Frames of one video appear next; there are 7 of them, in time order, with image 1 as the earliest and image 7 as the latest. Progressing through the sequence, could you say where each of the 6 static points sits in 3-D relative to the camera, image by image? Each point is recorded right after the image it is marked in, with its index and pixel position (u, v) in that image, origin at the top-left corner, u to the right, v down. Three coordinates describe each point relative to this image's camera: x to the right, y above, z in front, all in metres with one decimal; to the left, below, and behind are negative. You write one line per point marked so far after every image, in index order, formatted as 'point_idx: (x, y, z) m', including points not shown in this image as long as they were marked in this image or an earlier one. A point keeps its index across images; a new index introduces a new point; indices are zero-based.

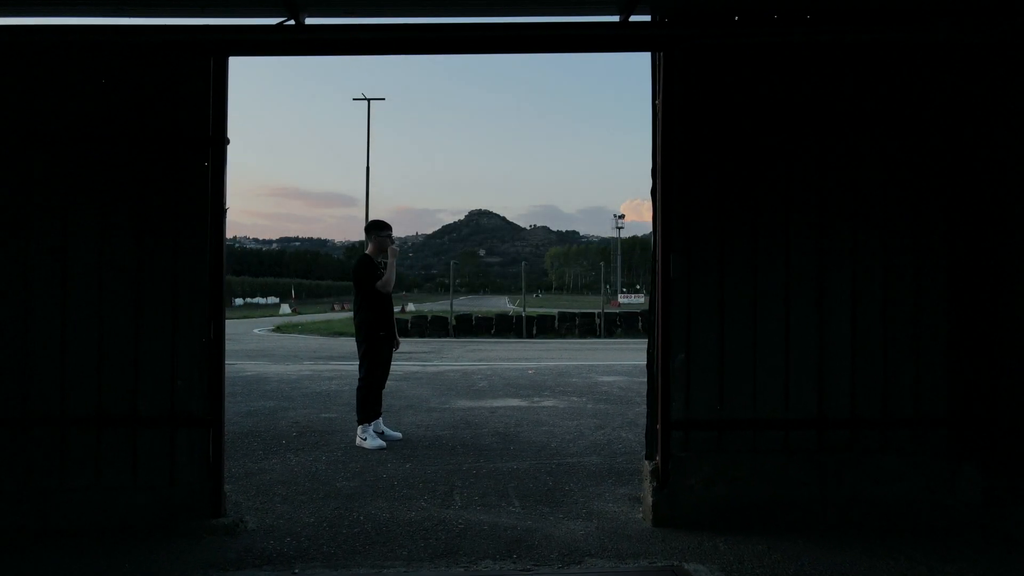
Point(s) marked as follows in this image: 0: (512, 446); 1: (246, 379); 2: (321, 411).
0: (0.0, -1.3, +5.2) m
1: (-4.0, -1.4, +9.8) m
2: (-2.0, -1.3, +6.9) m
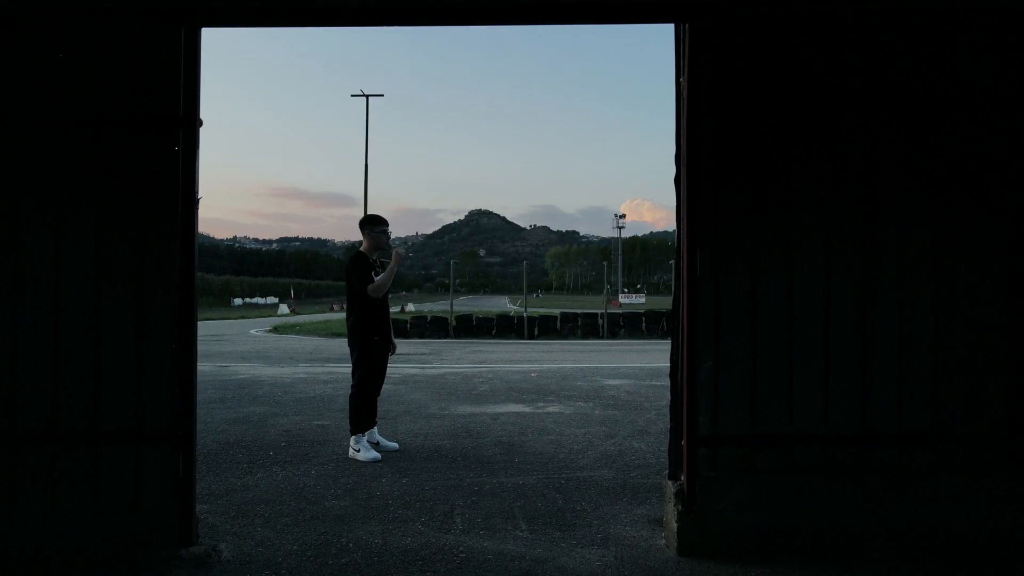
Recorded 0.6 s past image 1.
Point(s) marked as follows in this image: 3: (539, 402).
0: (0.0, -1.3, +4.8) m
1: (-3.9, -1.4, +9.4) m
2: (-2.0, -1.3, +6.5) m
3: (+0.3, -1.3, +7.7) m
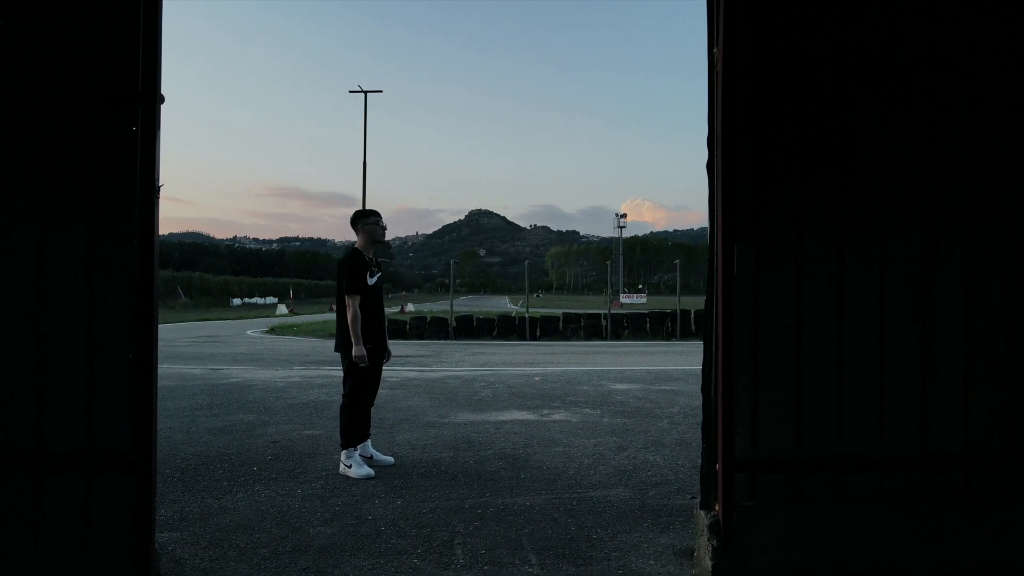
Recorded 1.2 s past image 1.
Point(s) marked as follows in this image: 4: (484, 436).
0: (+0.1, -1.3, +4.4) m
1: (-3.9, -1.4, +9.0) m
2: (-1.9, -1.3, +6.1) m
3: (+0.4, -1.3, +7.3) m
4: (-0.2, -1.3, +5.8) m
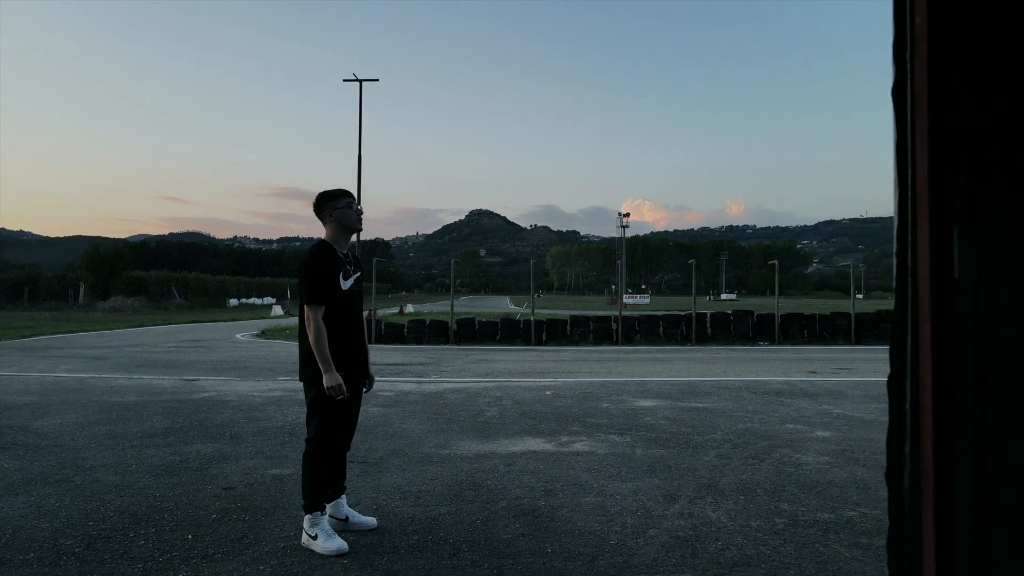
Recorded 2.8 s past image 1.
0: (+0.2, -1.3, +3.3) m
1: (-3.8, -1.4, +7.9) m
2: (-1.8, -1.3, +5.0) m
3: (+0.5, -1.4, +6.2) m
4: (-0.1, -1.3, +4.6) m
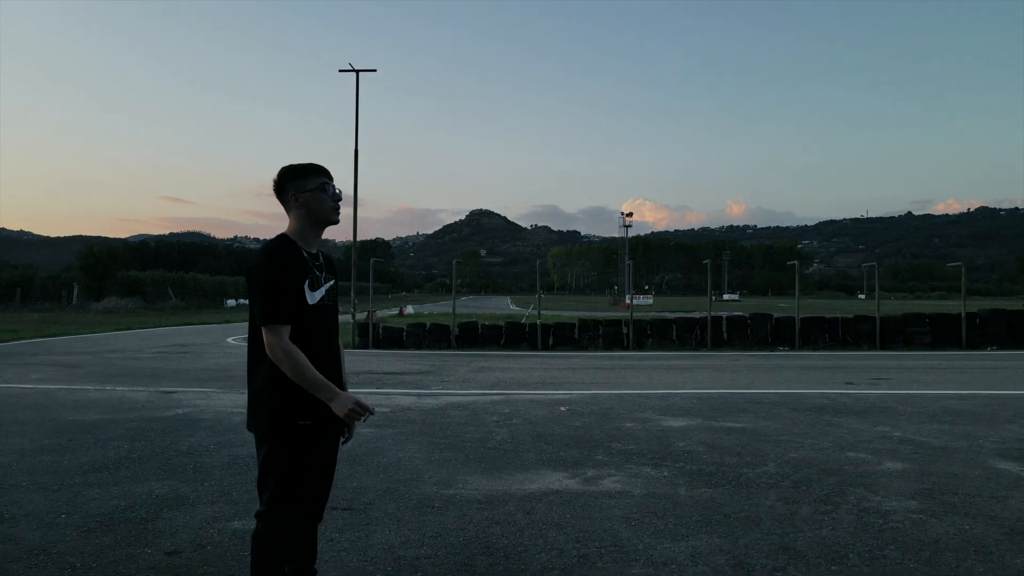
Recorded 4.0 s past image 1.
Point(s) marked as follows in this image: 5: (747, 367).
0: (+0.3, -1.3, +2.3) m
1: (-3.6, -1.5, +7.0) m
2: (-1.7, -1.4, +4.0) m
3: (+0.6, -1.4, +5.2) m
4: (0.0, -1.4, +3.7) m
5: (+4.6, -1.5, +12.8) m
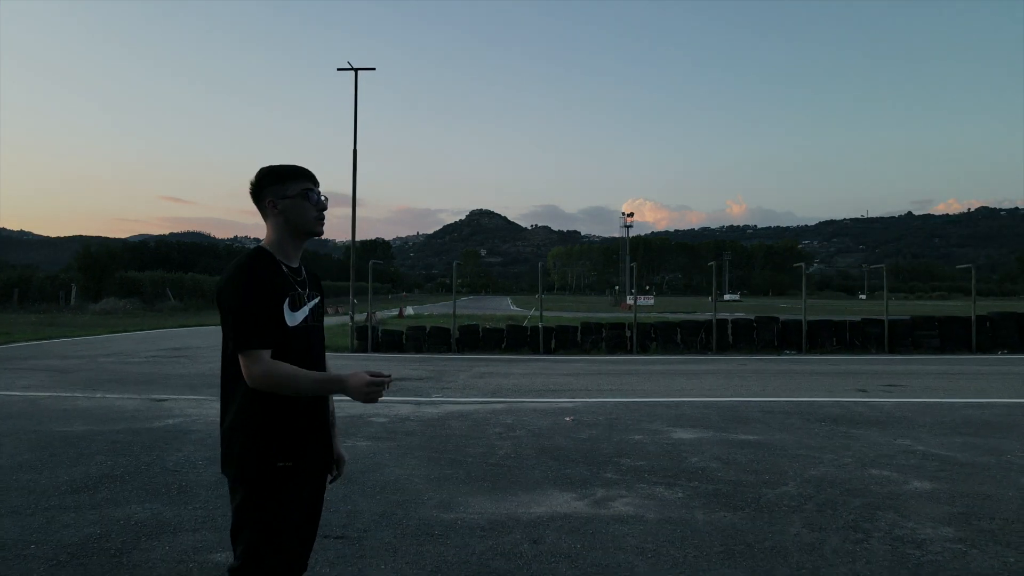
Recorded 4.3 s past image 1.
0: (+0.3, -1.4, +2.0) m
1: (-3.6, -1.5, +6.7) m
2: (-1.6, -1.4, +3.7) m
3: (+0.6, -1.5, +4.9) m
4: (0.0, -1.4, +3.4) m
5: (+4.6, -1.6, +12.4) m
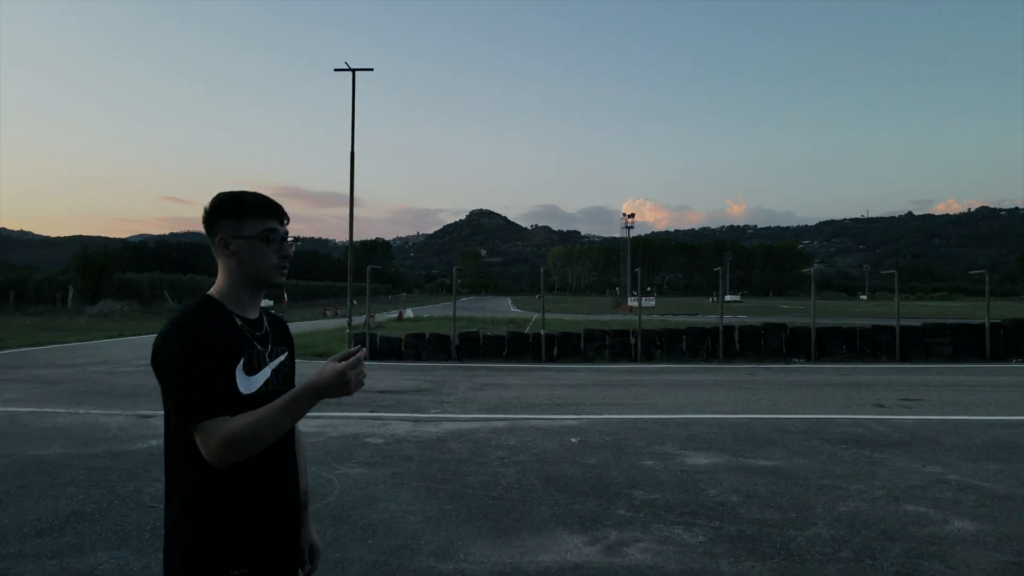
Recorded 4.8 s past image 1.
0: (+0.4, -1.6, +1.6) m
1: (-3.6, -1.7, +6.3) m
2: (-1.6, -1.6, +3.3) m
3: (+0.7, -1.6, +4.5) m
4: (+0.1, -1.6, +3.0) m
5: (+4.6, -1.7, +12.0) m
